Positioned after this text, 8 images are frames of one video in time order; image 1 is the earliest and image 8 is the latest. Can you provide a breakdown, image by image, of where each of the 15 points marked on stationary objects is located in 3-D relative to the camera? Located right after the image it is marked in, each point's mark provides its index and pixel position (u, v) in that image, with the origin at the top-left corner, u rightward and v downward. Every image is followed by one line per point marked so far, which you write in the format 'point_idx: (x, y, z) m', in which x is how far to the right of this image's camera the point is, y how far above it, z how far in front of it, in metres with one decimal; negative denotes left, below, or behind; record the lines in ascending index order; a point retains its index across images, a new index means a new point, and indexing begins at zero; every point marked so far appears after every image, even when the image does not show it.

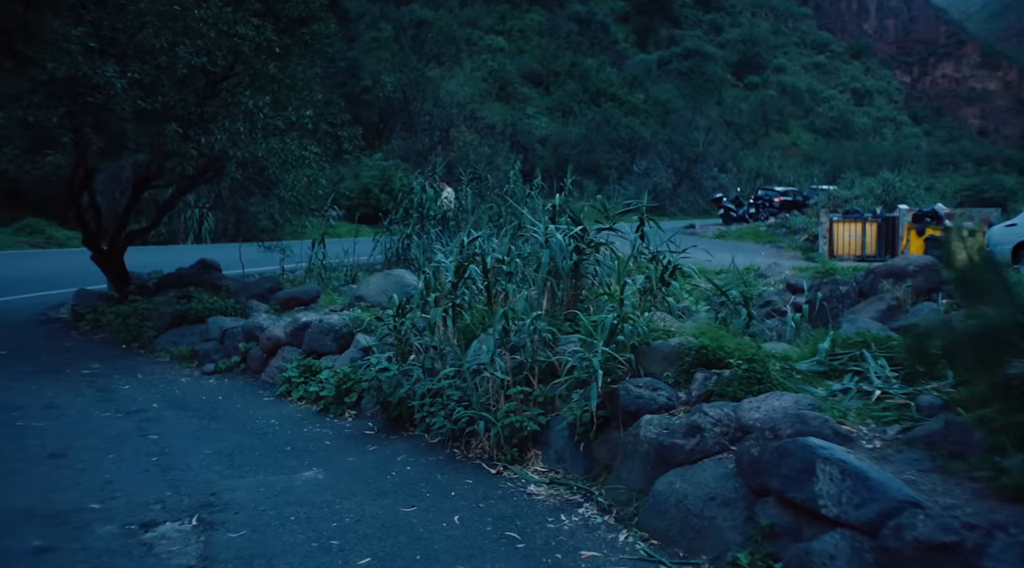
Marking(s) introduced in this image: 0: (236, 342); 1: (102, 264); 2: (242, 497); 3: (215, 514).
0: (-3.0, -0.6, +9.2) m
1: (-5.7, +0.3, +11.8) m
2: (-1.7, -1.3, +5.4) m
3: (-1.8, -1.4, +5.1) m
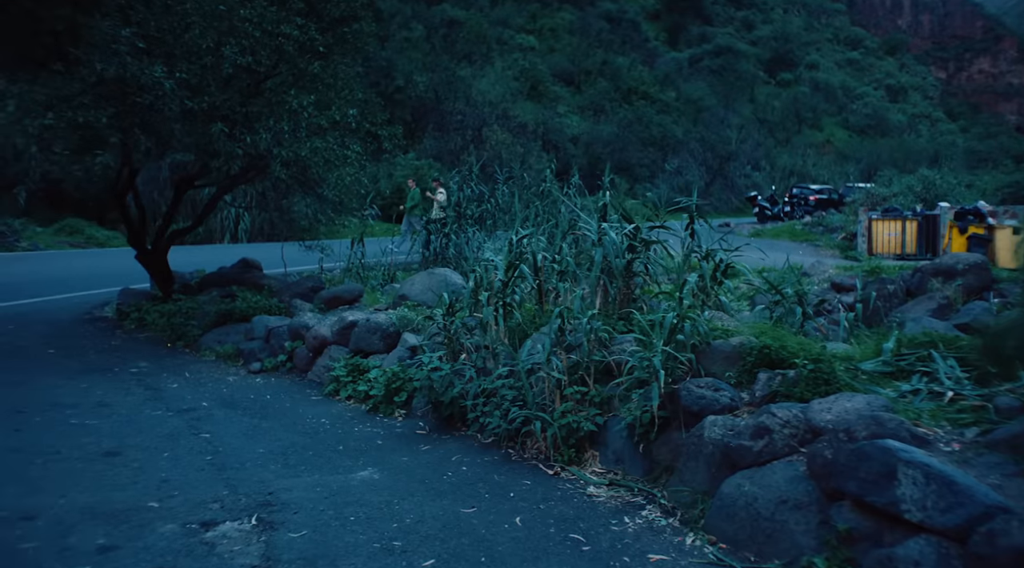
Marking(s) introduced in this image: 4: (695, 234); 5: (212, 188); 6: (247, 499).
0: (-2.5, -0.6, +9.2) m
1: (-5.1, +0.3, +11.9) m
2: (-1.3, -1.3, +5.3) m
3: (-1.4, -1.4, +5.1) m
4: (+1.5, +0.4, +6.9) m
5: (-3.9, +1.2, +11.0) m
6: (-1.7, -1.4, +5.3) m
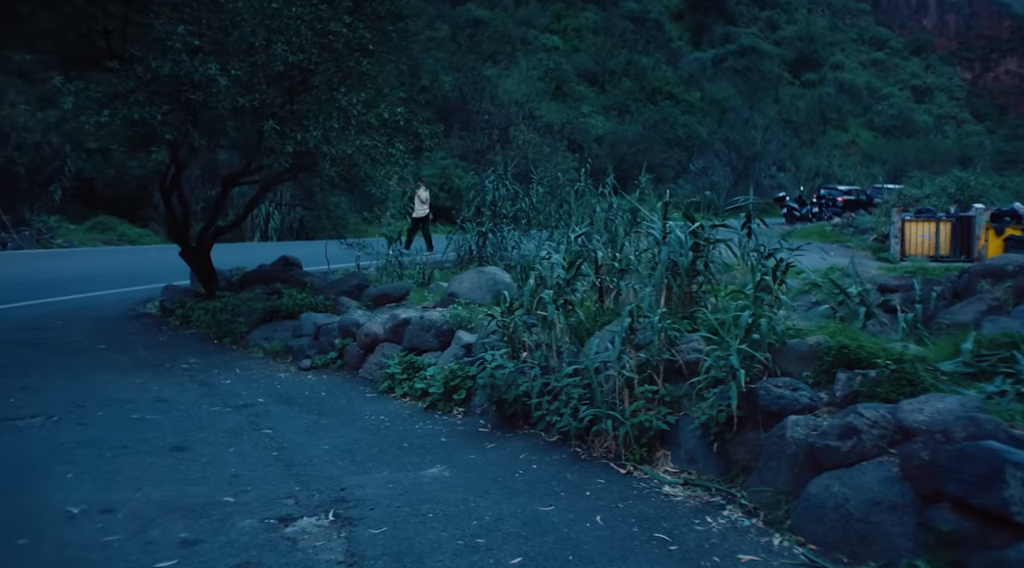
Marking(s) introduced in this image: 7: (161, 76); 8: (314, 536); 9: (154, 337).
0: (-1.9, -0.6, +9.2) m
1: (-4.5, +0.3, +12.0) m
2: (-0.9, -1.3, +5.3) m
3: (-1.0, -1.3, +5.1) m
4: (+2.0, +0.4, +6.9) m
5: (-3.3, +1.3, +11.0) m
6: (-1.2, -1.3, +5.3) m
7: (-3.7, +2.3, +9.3) m
8: (-1.1, -1.4, +4.7) m
9: (-4.5, -0.7, +10.7) m
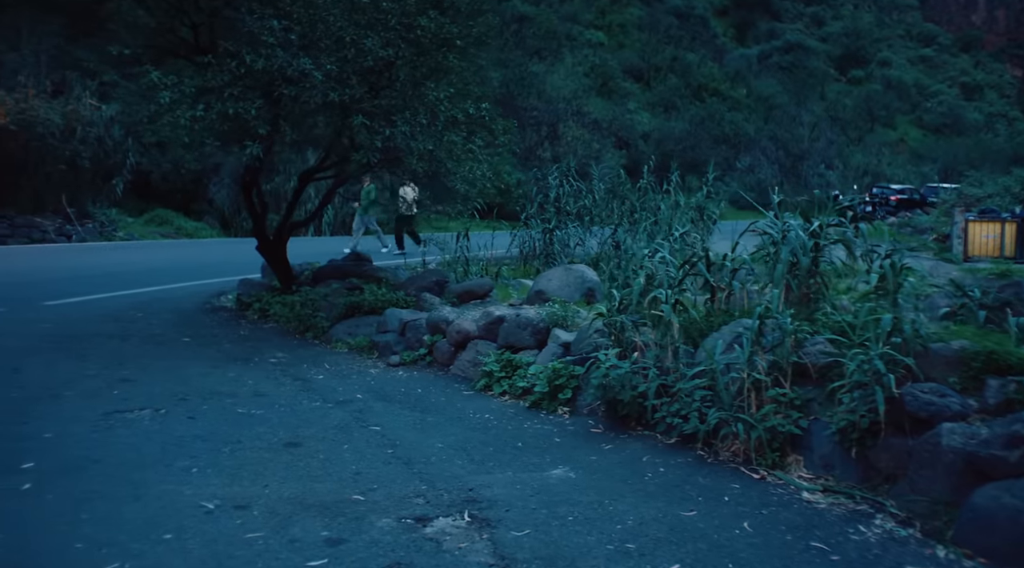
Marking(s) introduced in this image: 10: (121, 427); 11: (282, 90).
0: (-1.0, -0.5, +9.2) m
1: (-3.4, +0.4, +12.0) m
2: (0.0, -1.3, +5.2) m
3: (-0.2, -1.3, +5.0) m
4: (+2.8, +0.4, +6.7) m
5: (-2.3, +1.3, +11.0) m
6: (-0.4, -1.3, +5.3) m
7: (-2.8, +2.3, +9.3) m
8: (-0.3, -1.4, +4.6) m
9: (-3.5, -0.6, +10.7) m
10: (-3.0, -1.1, +6.5) m
11: (-2.5, +2.1, +9.2) m
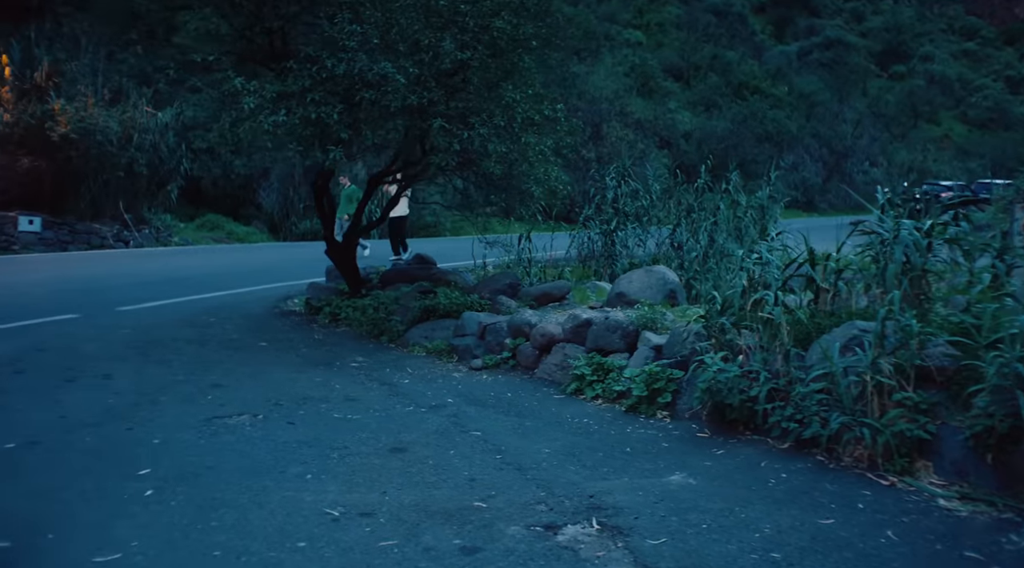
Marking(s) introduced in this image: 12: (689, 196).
0: (-0.1, -0.6, +9.1) m
1: (-2.5, +0.4, +12.0) m
2: (+0.7, -1.3, +5.1) m
3: (+0.6, -1.3, +4.9) m
4: (+3.6, +0.4, +6.5) m
5: (-1.4, +1.3, +11.0) m
6: (+0.4, -1.3, +5.2) m
7: (-1.9, +2.3, +9.3) m
8: (+0.4, -1.4, +4.6) m
9: (-2.6, -0.6, +10.8) m
10: (-2.2, -1.1, +6.5) m
11: (-1.6, +2.1, +9.2) m
12: (+3.1, +1.6, +15.4) m
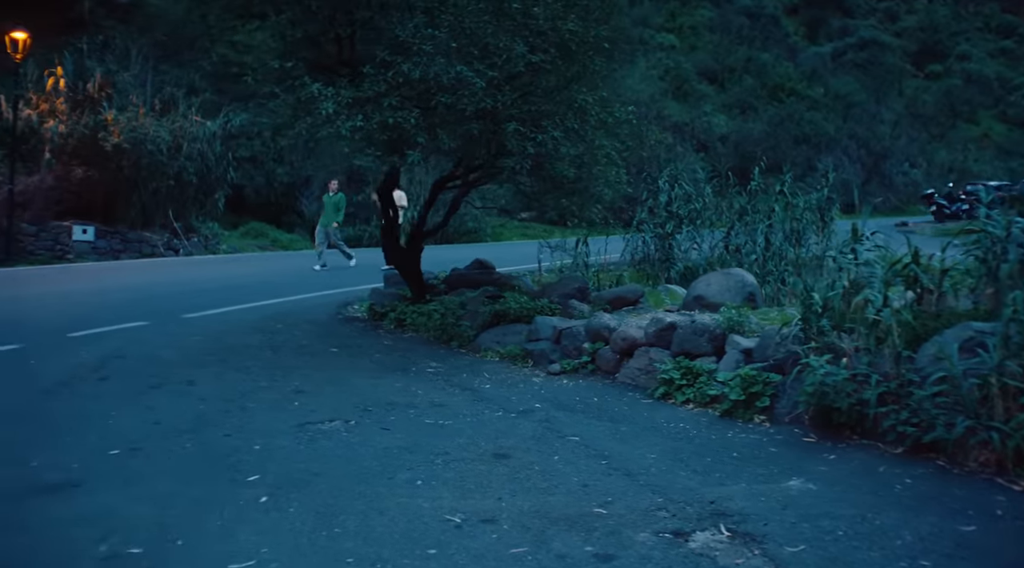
0: (+0.7, -0.6, +9.0) m
1: (-1.6, +0.3, +12.0) m
2: (+1.4, -1.3, +5.0) m
3: (+1.3, -1.4, +4.8) m
4: (+4.4, +0.4, +6.3) m
5: (-0.5, +1.2, +11.0) m
6: (+1.1, -1.3, +5.1) m
7: (-1.1, +2.2, +9.2) m
8: (+1.1, -1.4, +4.5) m
9: (-1.7, -0.7, +10.7) m
10: (-1.4, -1.2, +6.5) m
11: (-0.8, +2.0, +9.2) m
12: (+4.1, +1.5, +15.2) m
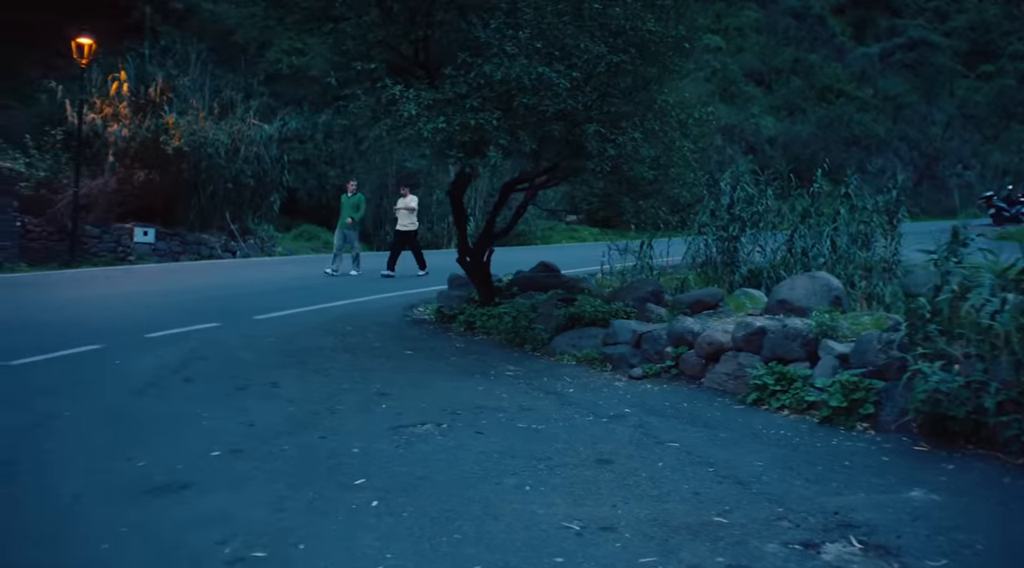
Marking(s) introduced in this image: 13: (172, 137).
0: (+1.5, -0.7, +8.9) m
1: (-0.6, +0.2, +12.0) m
2: (+2.1, -1.3, +4.9) m
3: (+2.0, -1.4, +4.6) m
4: (+5.1, +0.4, +6.0) m
5: (+0.4, +1.2, +10.9) m
6: (+1.8, -1.4, +4.9) m
7: (-0.2, +2.2, +9.2) m
8: (+1.8, -1.4, +4.3) m
9: (-0.8, -0.7, +10.7) m
10: (-0.7, -1.2, +6.4) m
11: (0.0, +2.0, +9.1) m
12: (+5.2, +1.5, +15.0) m
13: (-7.9, +3.4, +19.9) m
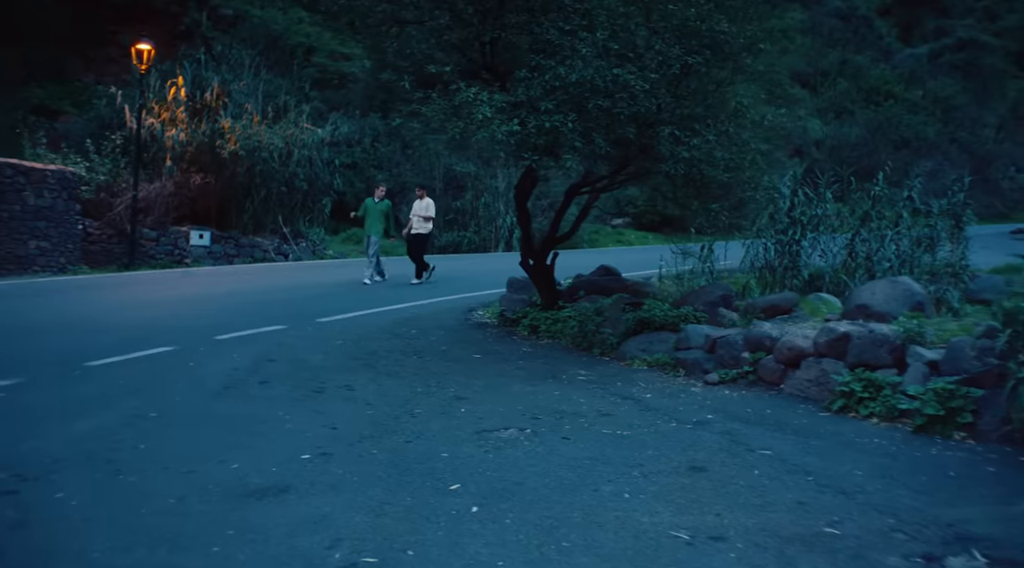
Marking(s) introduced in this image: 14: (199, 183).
0: (+2.3, -0.7, +8.8) m
1: (+0.3, +0.2, +11.9) m
2: (+2.7, -1.4, +4.7) m
3: (+2.6, -1.4, +4.5) m
4: (+5.7, +0.3, +5.8) m
5: (+1.3, +1.1, +10.8) m
6: (+2.4, -1.4, +4.8) m
7: (+0.5, +2.1, +9.1) m
8: (+2.4, -1.4, +4.2) m
9: (+0.1, -0.8, +10.7) m
10: (0.0, -1.2, +6.4) m
11: (+0.8, +1.9, +9.0) m
12: (+6.2, +1.4, +14.7) m
13: (-6.7, +3.4, +20.1) m
14: (-7.4, +2.4, +20.1) m
